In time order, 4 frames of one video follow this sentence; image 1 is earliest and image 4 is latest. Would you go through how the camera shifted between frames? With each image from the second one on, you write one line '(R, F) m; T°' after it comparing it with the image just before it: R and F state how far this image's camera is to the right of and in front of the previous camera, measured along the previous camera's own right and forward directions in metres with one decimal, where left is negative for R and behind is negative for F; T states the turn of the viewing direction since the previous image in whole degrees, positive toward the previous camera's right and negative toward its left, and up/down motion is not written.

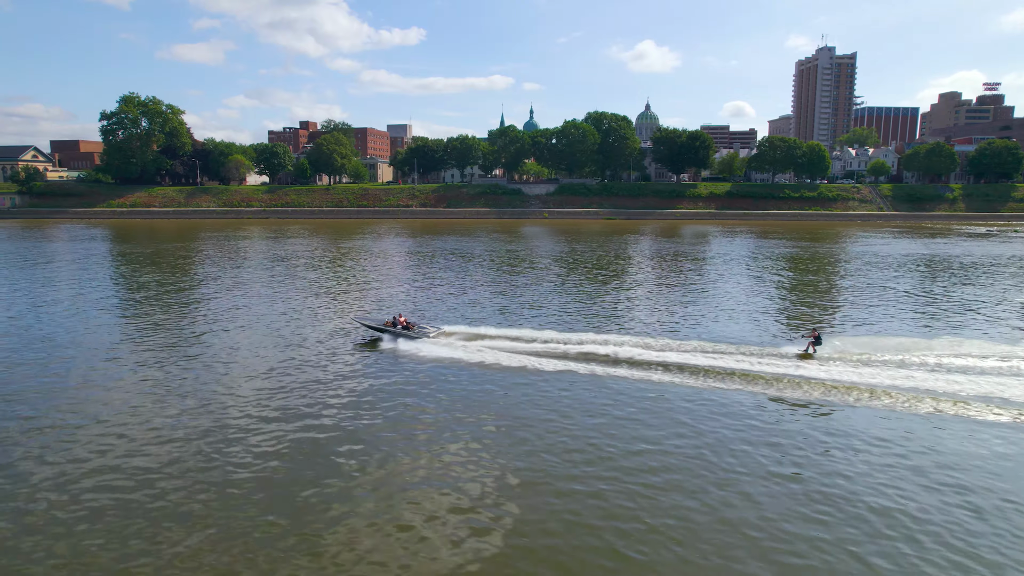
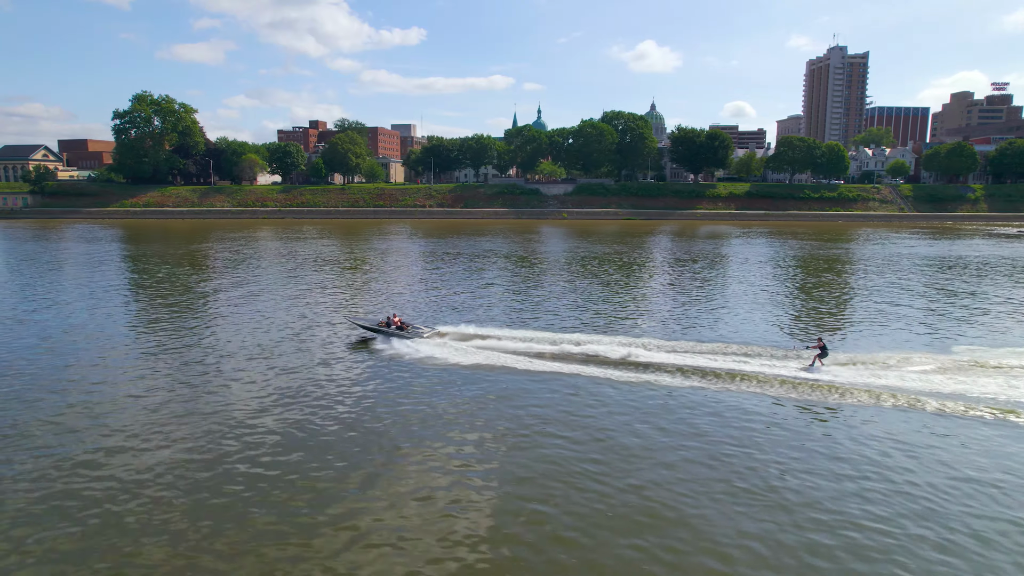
(-1.6, +0.7) m; 0°
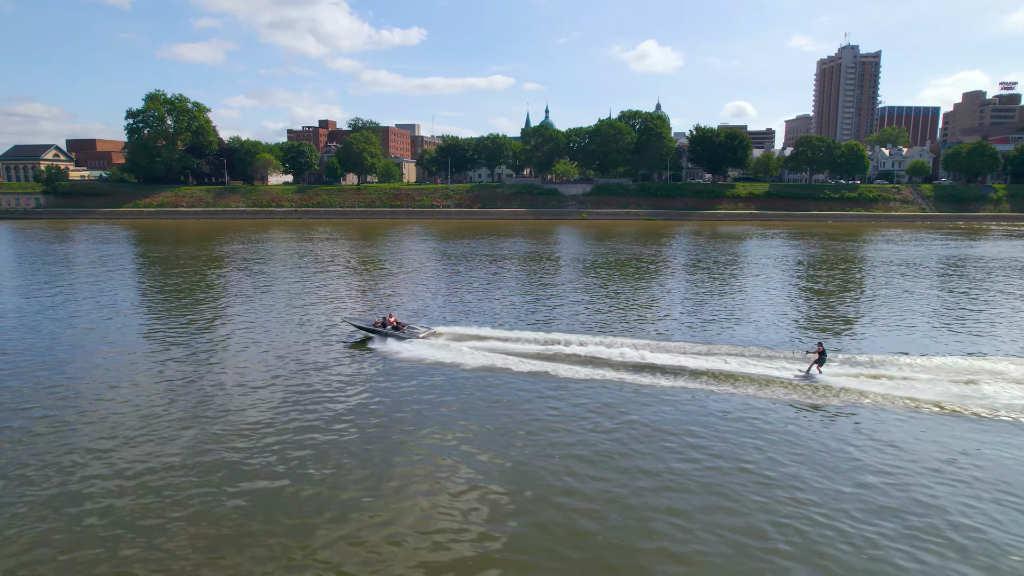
(-1.6, +0.7) m; 0°
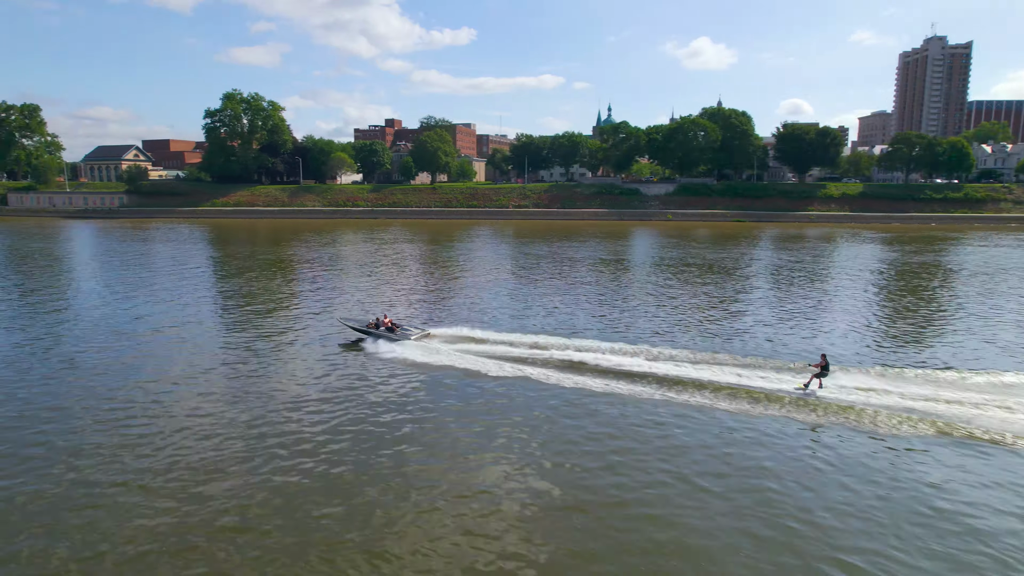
(-2.7, +1.7) m; -4°
